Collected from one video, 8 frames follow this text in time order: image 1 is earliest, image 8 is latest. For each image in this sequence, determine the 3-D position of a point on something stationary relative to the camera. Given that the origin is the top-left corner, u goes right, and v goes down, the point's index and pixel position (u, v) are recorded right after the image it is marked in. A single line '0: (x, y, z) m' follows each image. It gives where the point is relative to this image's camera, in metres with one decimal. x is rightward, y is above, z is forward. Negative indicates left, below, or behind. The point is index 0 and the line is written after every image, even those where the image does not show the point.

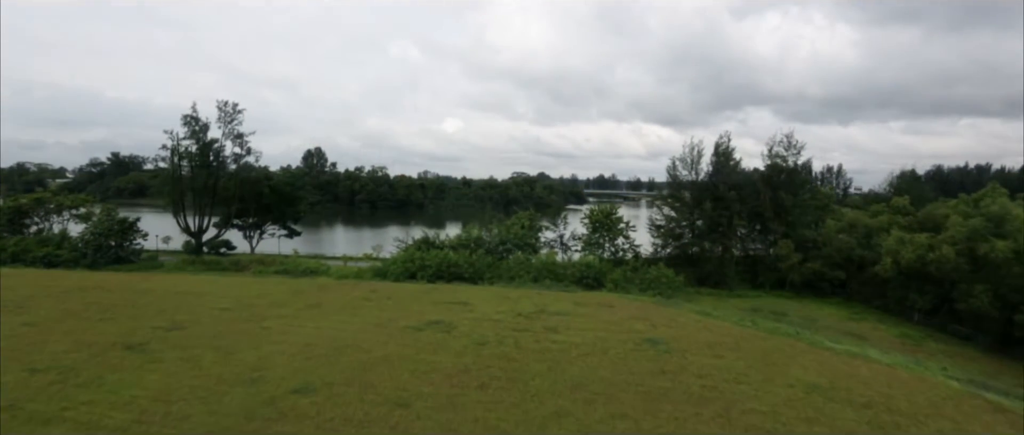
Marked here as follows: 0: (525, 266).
0: (+0.9, -3.4, +18.1) m
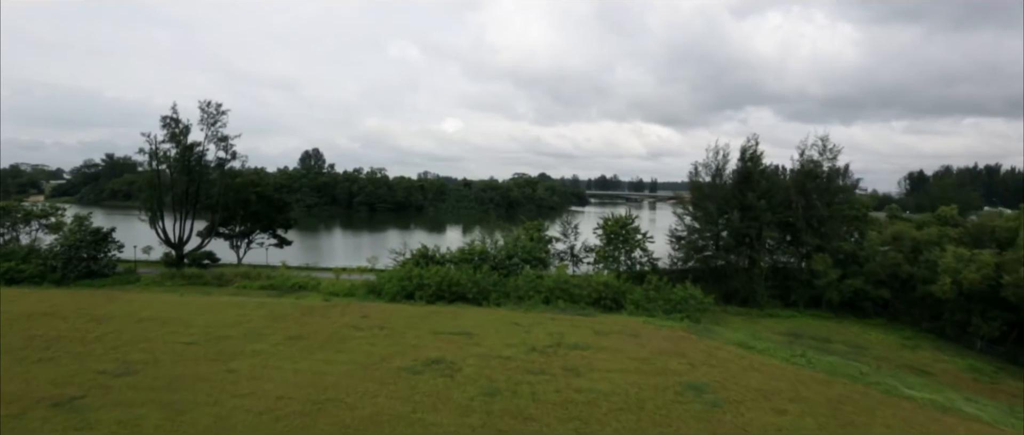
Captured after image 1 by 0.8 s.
0: (+1.4, -4.3, +16.3) m
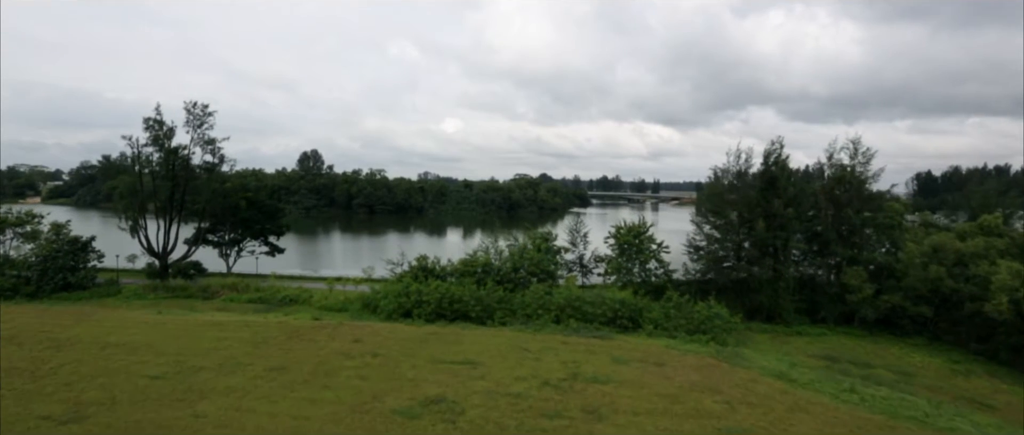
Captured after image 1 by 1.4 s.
0: (+1.8, -4.9, +14.9) m
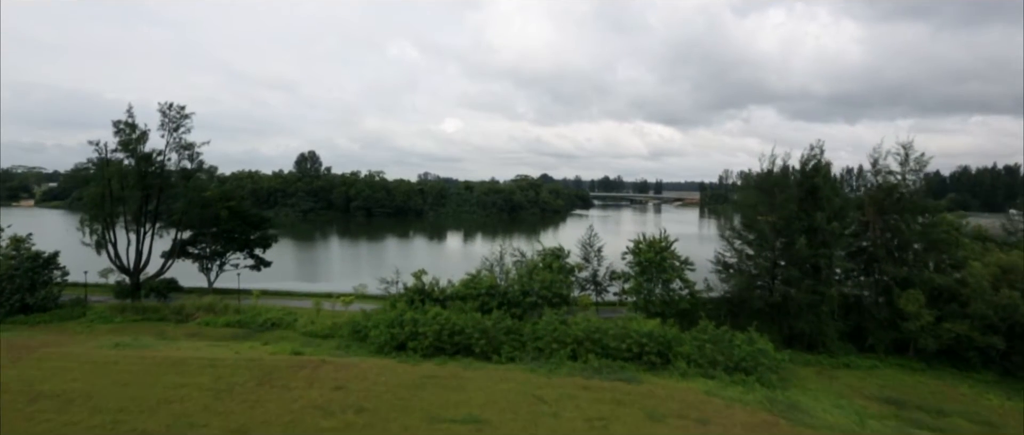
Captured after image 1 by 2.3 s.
0: (+2.3, -5.8, +12.9) m
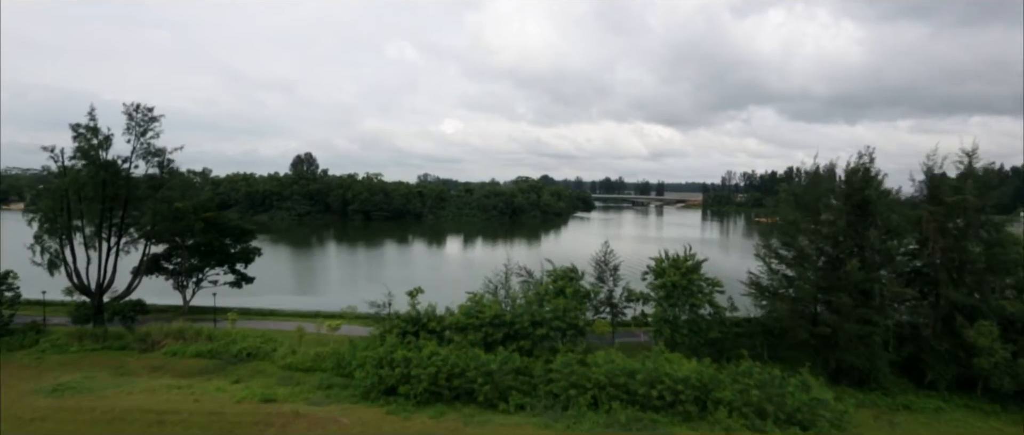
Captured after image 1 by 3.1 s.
0: (+2.7, -6.8, +10.9) m
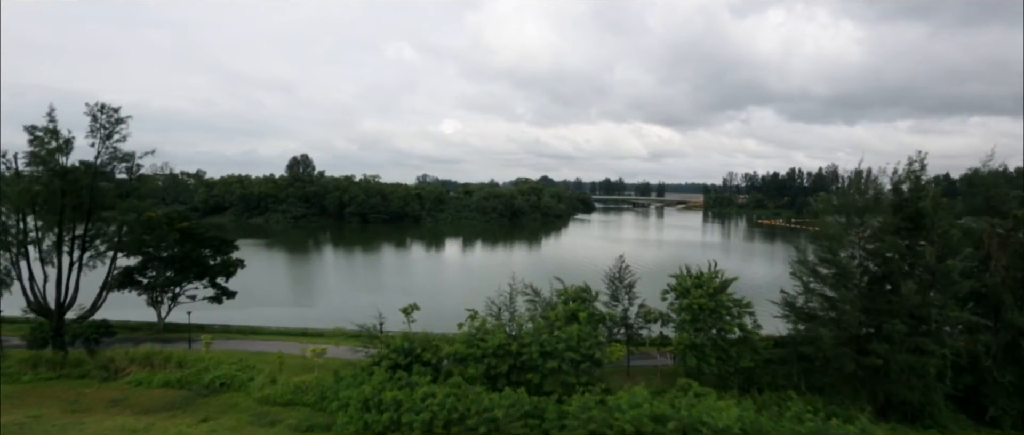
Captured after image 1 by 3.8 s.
0: (+3.0, -7.5, +9.3) m
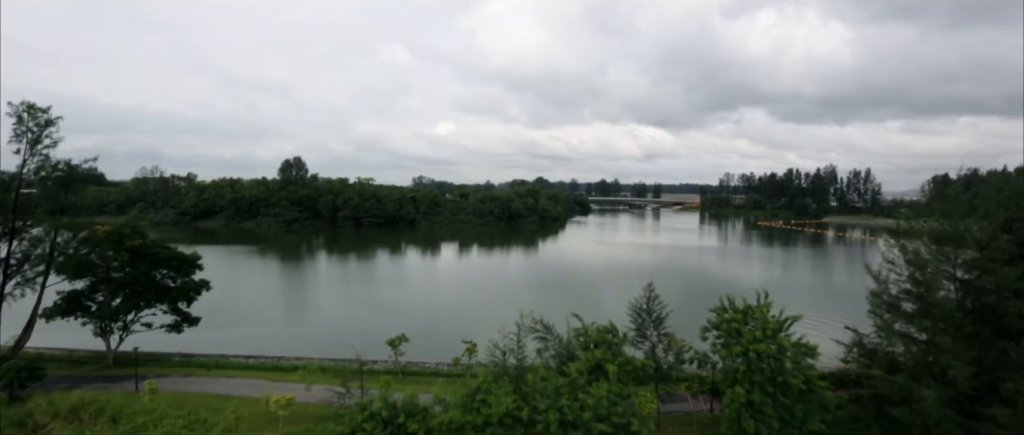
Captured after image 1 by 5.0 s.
0: (+3.4, -8.4, +6.8) m
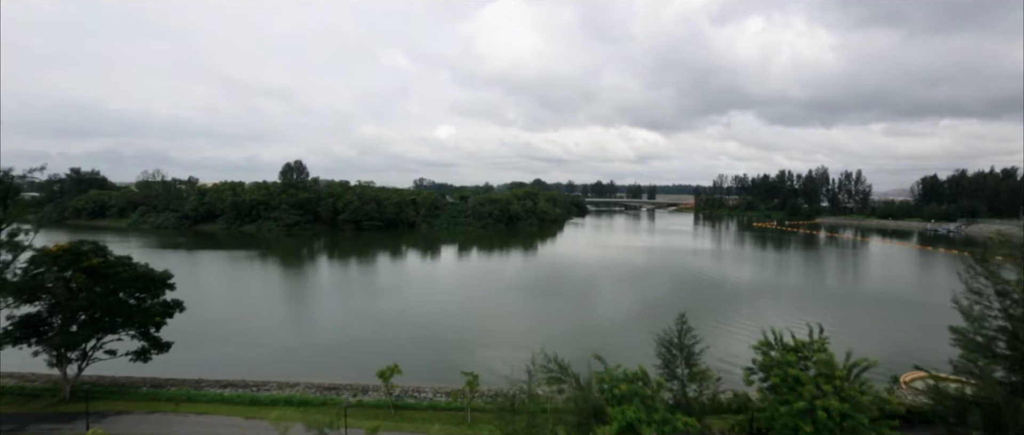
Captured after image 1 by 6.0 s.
0: (+3.3, -8.1, +9.6) m
